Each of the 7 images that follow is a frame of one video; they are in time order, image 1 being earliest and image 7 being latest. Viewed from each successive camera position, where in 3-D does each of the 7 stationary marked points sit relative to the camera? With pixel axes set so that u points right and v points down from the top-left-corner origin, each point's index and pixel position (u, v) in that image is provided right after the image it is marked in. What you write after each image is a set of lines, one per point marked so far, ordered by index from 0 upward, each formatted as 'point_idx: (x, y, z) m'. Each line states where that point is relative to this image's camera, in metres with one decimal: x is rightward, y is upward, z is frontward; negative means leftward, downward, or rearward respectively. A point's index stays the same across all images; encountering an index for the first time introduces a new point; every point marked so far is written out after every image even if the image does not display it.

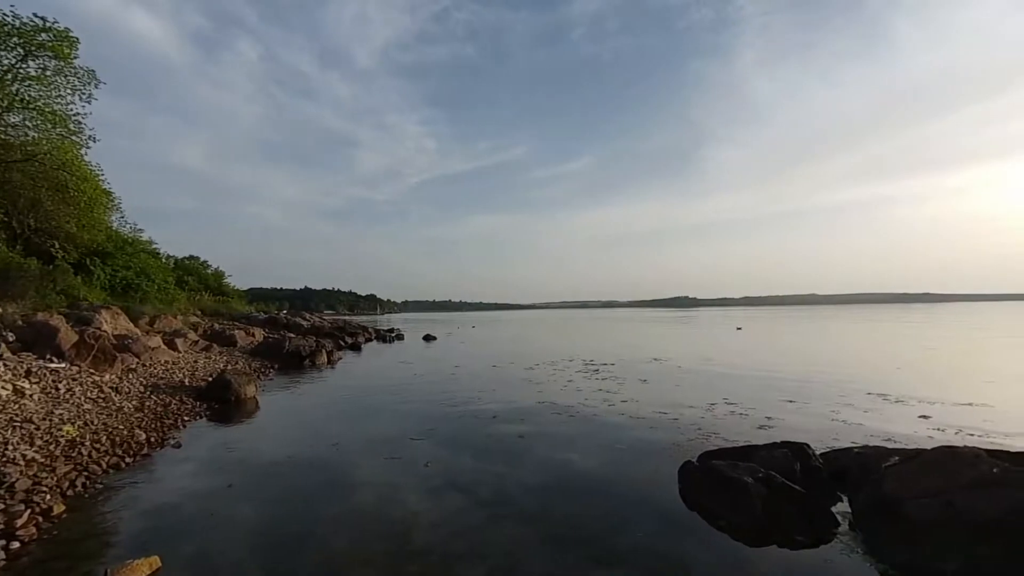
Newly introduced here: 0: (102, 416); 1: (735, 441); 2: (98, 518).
0: (-16.0, -5.0, +19.5) m
1: (+7.2, -4.9, +16.1) m
2: (-11.6, -6.4, +14.0) m
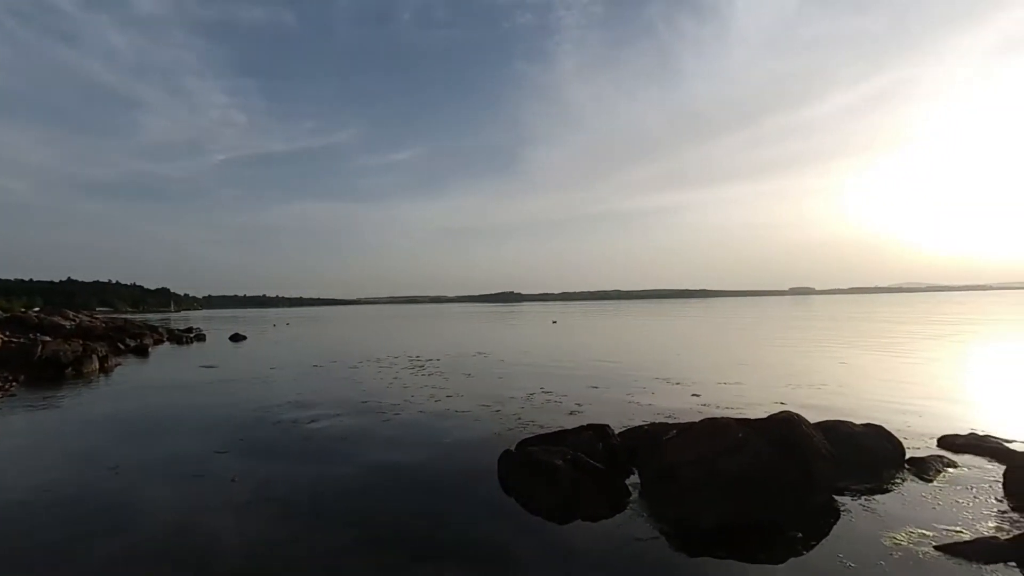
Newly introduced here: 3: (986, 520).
0: (-21.8, -4.8, +13.4) m
1: (+1.3, -4.8, +17.3) m
2: (-15.9, -6.3, +9.5) m
3: (+11.3, -5.6, +12.0) m
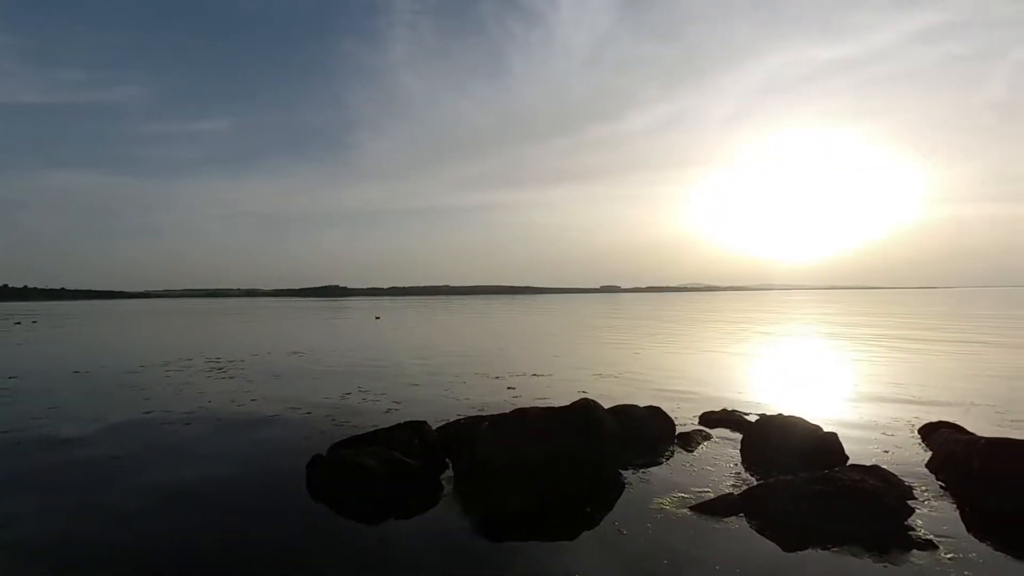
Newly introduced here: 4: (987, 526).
0: (-25.8, -4.4, +6.1) m
1: (-4.9, -4.7, +16.8) m
2: (-19.0, -6.1, +4.2) m
3: (+6.3, -5.7, +14.7) m
4: (+11.6, -5.8, +12.1) m
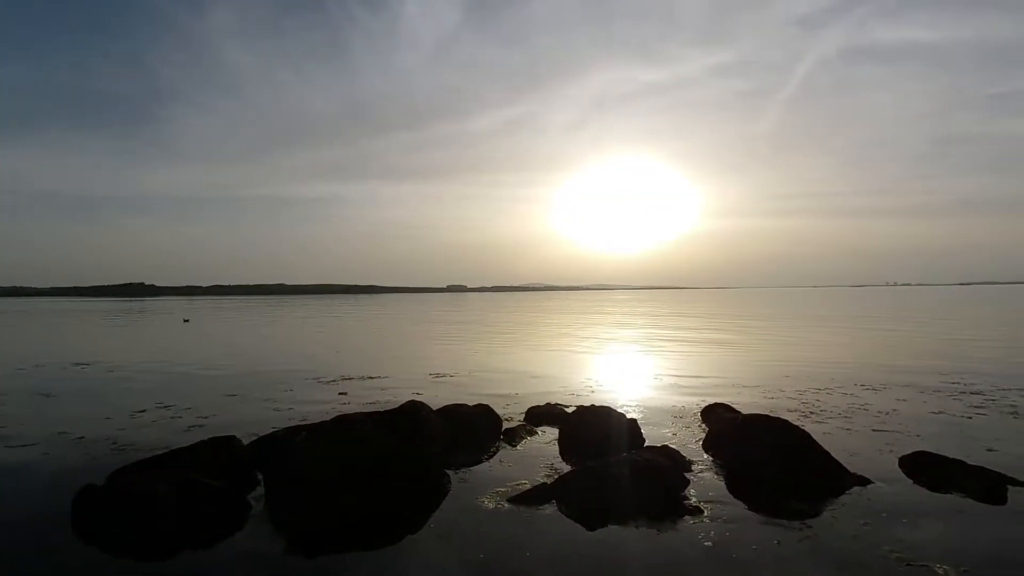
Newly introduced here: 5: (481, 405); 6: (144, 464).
0: (-27.8, -4.6, -0.9) m
1: (-10.4, -4.7, +14.9) m
2: (-20.8, -6.4, -0.9) m
3: (+0.9, -5.8, +15.7) m
4: (+6.7, -5.9, +14.6) m
5: (-1.2, -4.3, +18.4) m
6: (-10.0, -4.9, +13.7) m
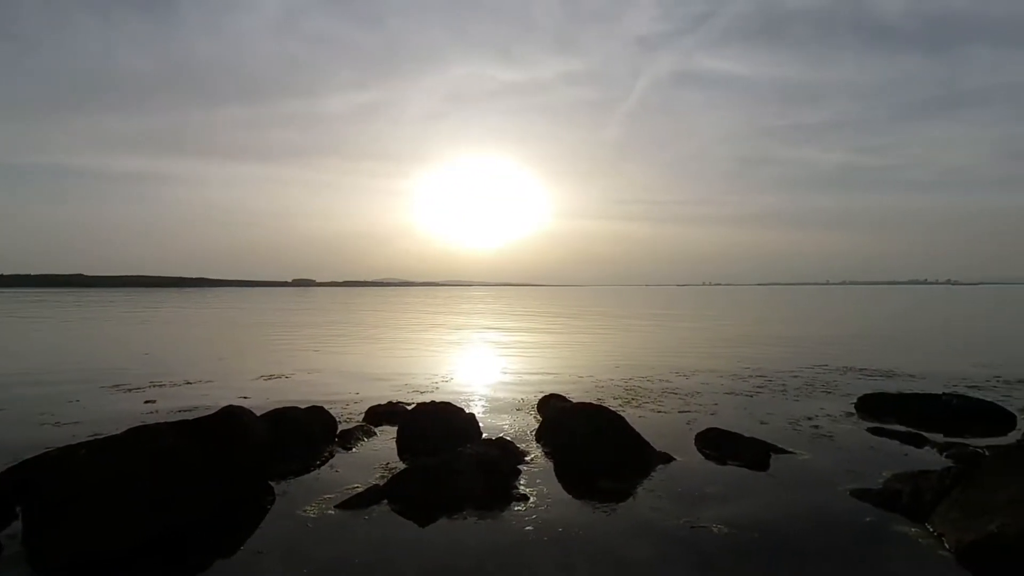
0: (-27.8, -4.6, -8.0) m
1: (-14.9, -4.6, +11.6) m
2: (-21.1, -6.4, -6.2) m
3: (-4.2, -5.7, +15.3) m
4: (+1.7, -5.9, +15.7) m
5: (-6.9, -4.2, +17.4) m
6: (-14.3, -4.7, +10.6) m
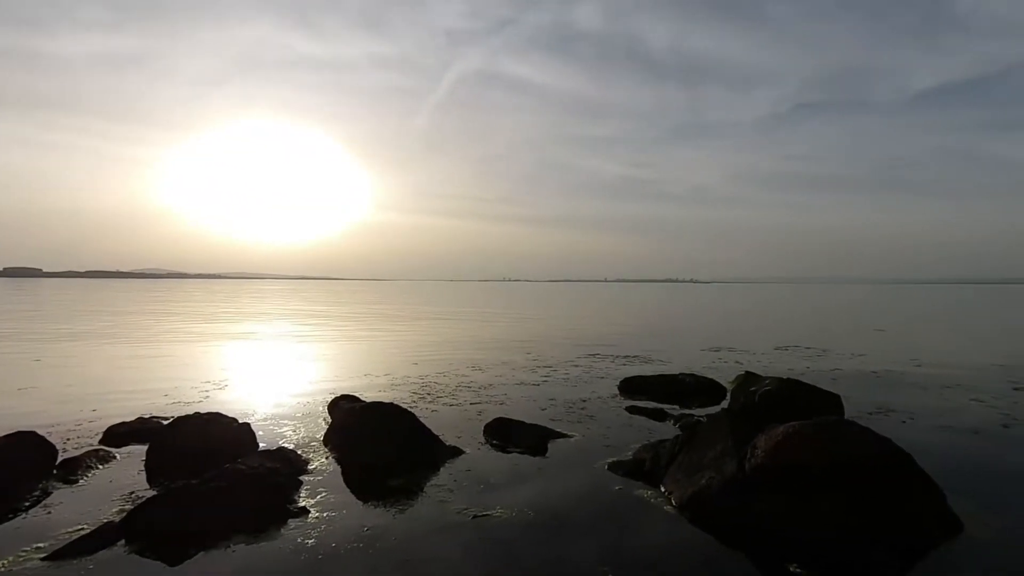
0: (-24.4, -4.9, -17.3) m
1: (-19.0, -4.5, +5.5) m
2: (-18.7, -6.7, -13.3) m
3: (-10.2, -5.6, +12.7) m
4: (-4.8, -5.8, +15.1) m
5: (-13.4, -4.0, +13.7) m
6: (-18.0, -4.7, +4.8) m
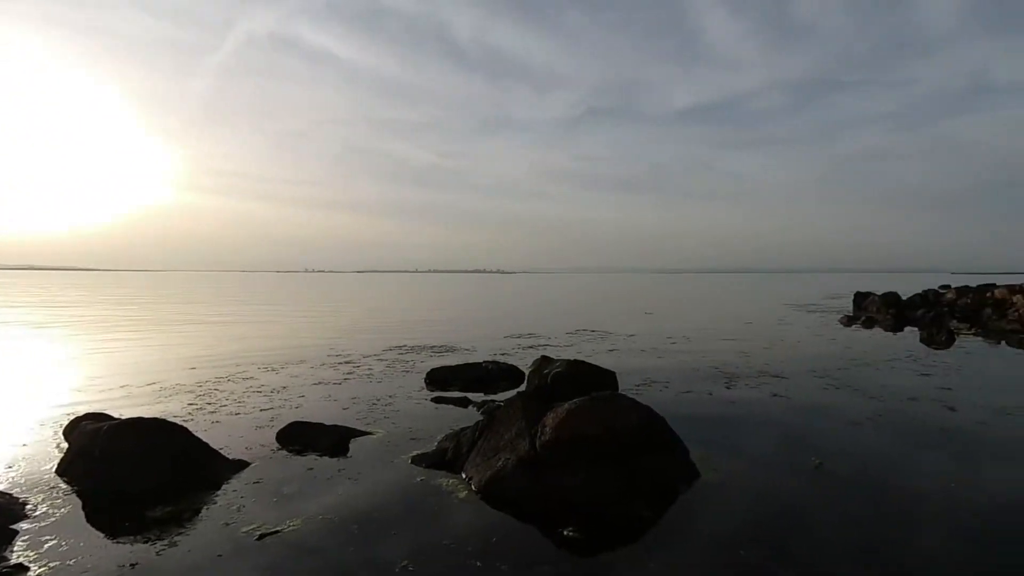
0: (-17.9, -6.2, -24.6) m
1: (-20.5, -4.9, -1.3) m
2: (-13.8, -7.8, -18.9) m
3: (-14.6, -5.7, +8.4) m
4: (-10.3, -5.7, +12.5) m
5: (-18.0, -4.1, +8.2) m
6: (-19.3, -5.1, -1.7) m
